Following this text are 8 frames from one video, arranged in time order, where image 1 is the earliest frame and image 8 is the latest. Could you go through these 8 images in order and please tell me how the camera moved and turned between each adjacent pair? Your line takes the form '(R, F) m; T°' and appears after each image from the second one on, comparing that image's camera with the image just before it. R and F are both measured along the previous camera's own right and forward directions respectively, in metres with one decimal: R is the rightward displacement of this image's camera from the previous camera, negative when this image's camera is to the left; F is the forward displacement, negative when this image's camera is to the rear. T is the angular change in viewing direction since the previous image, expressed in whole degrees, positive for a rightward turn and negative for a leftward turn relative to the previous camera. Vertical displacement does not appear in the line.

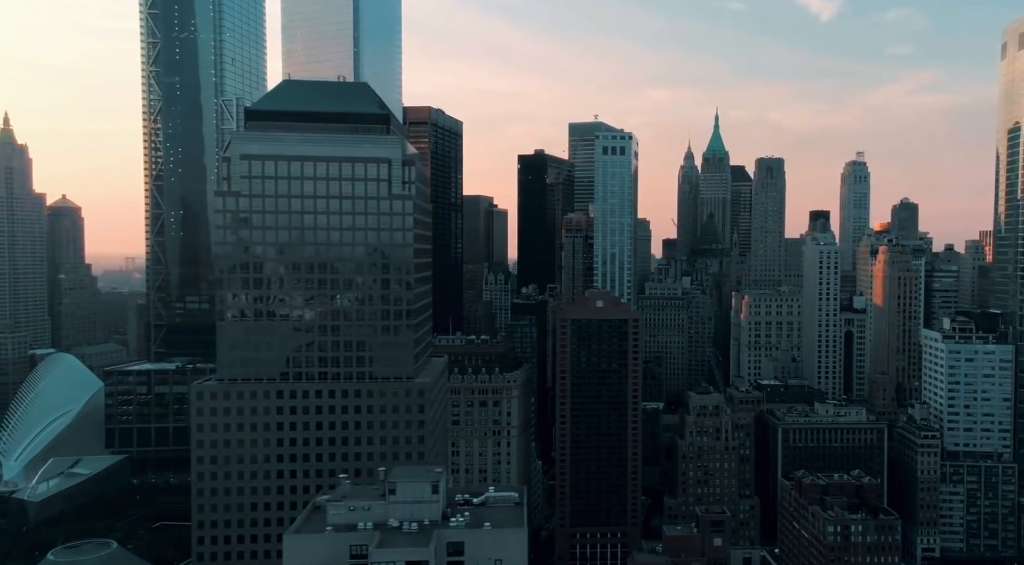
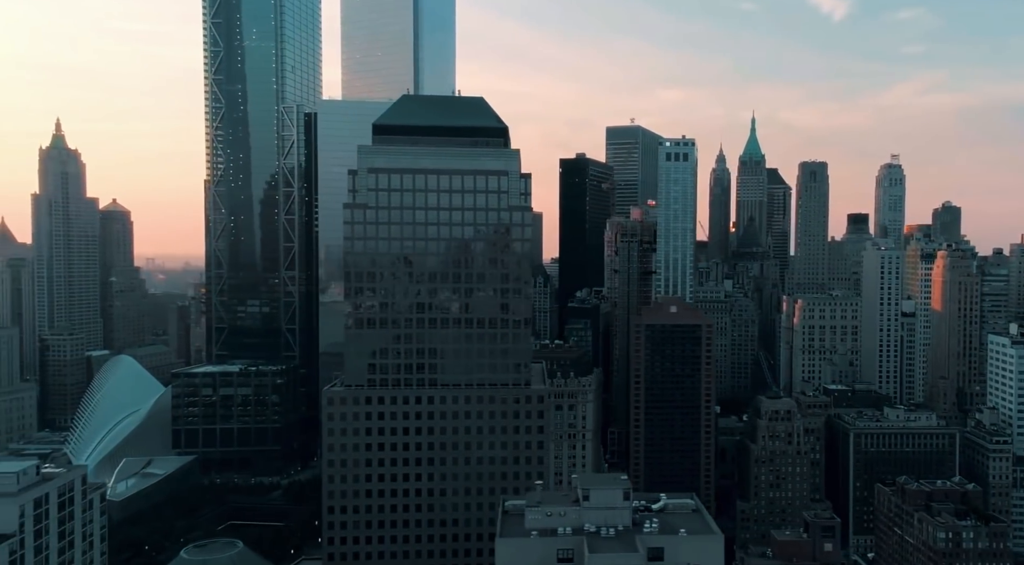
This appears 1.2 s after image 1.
(-6.8, -1.7) m; -1°
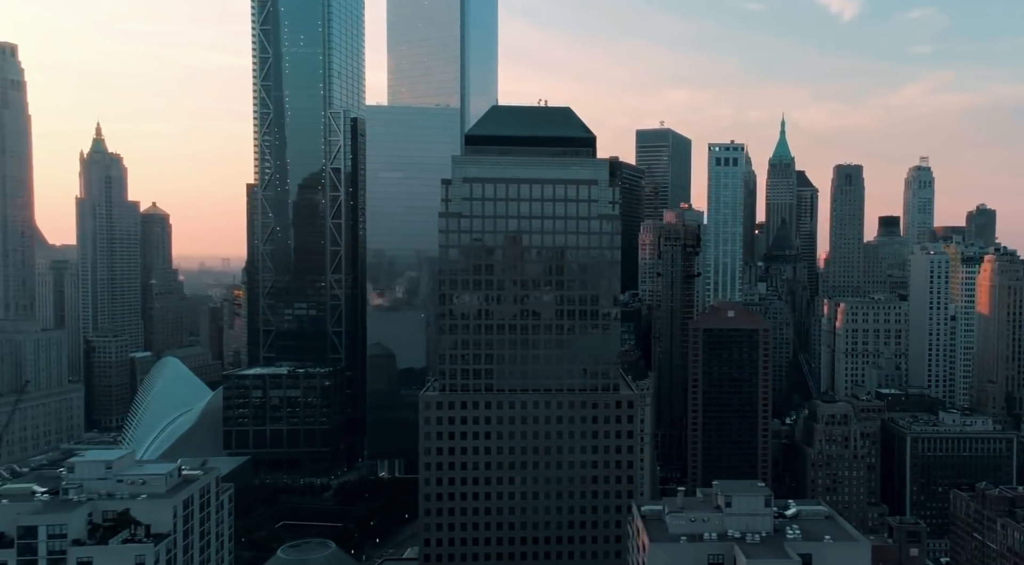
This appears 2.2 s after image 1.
(-5.3, -1.3) m; -1°
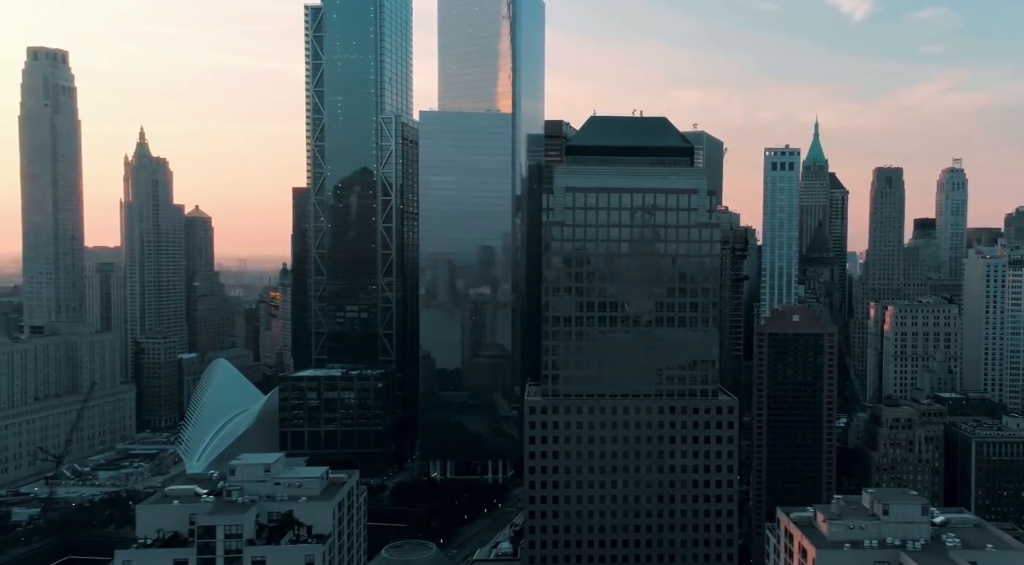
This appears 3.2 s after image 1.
(-6.1, -1.4) m; -1°
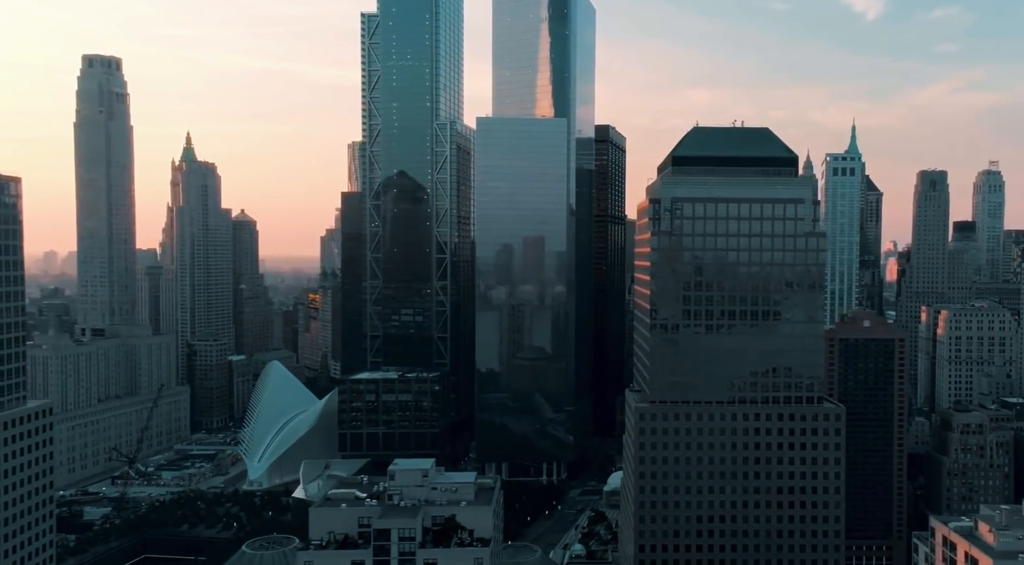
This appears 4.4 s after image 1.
(-6.6, -1.4) m; -1°
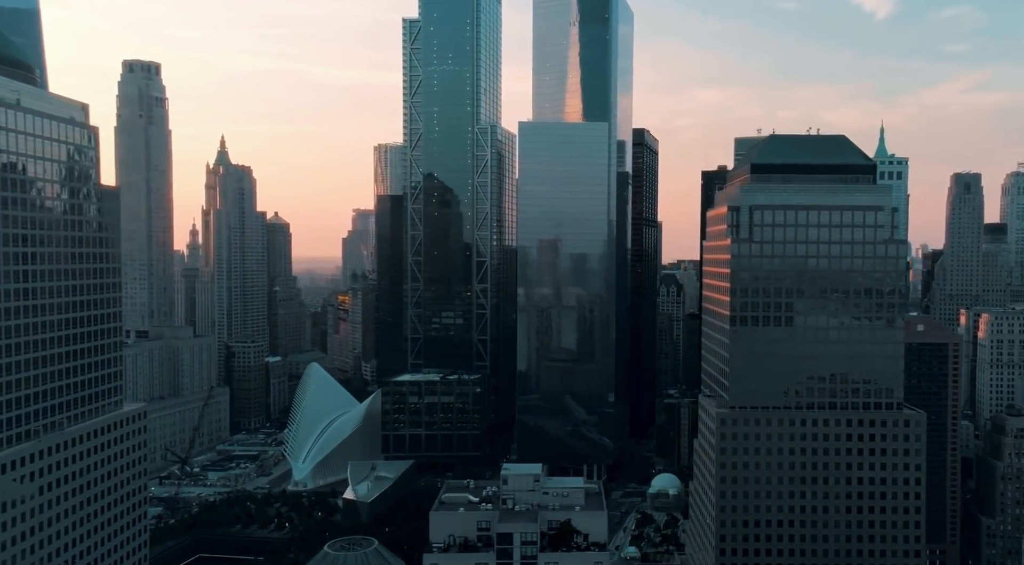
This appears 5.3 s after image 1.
(-4.9, -1.0) m; -1°
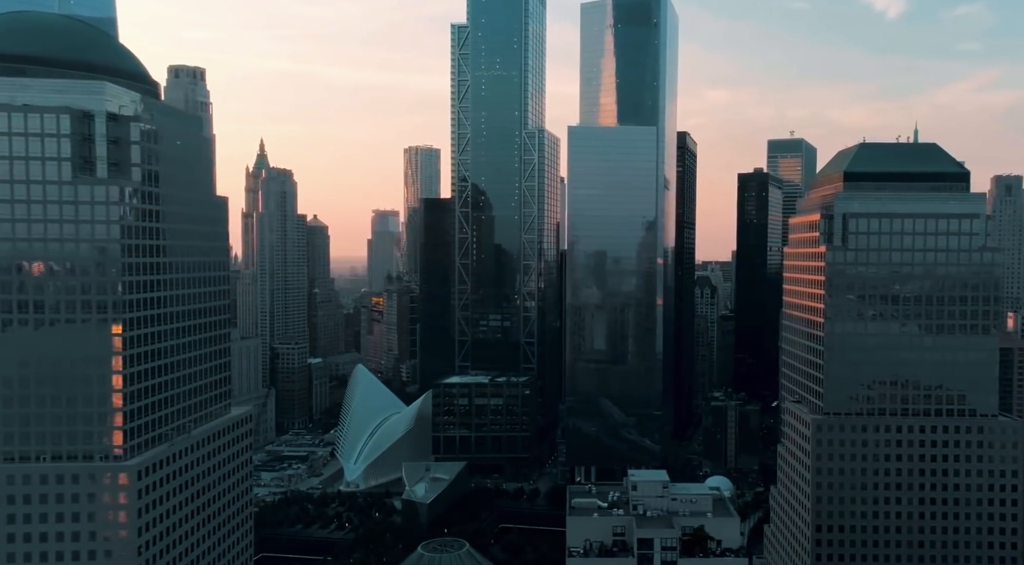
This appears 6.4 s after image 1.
(-5.9, -1.1) m; -1°
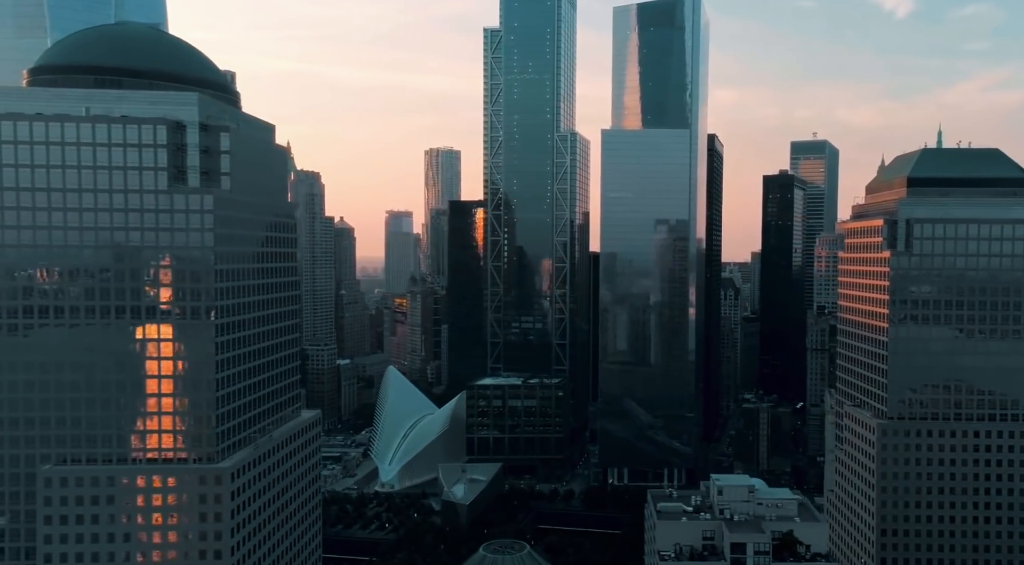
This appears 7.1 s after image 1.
(-4.0, -0.7) m; -1°
